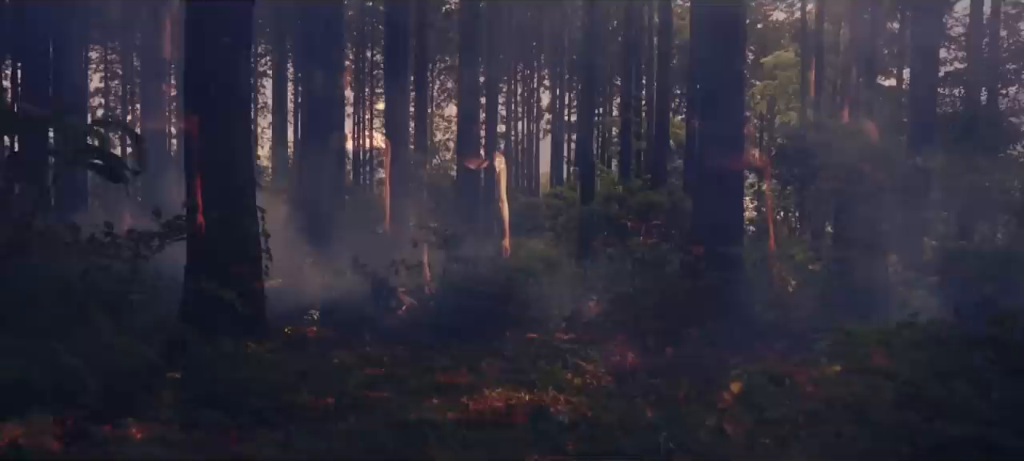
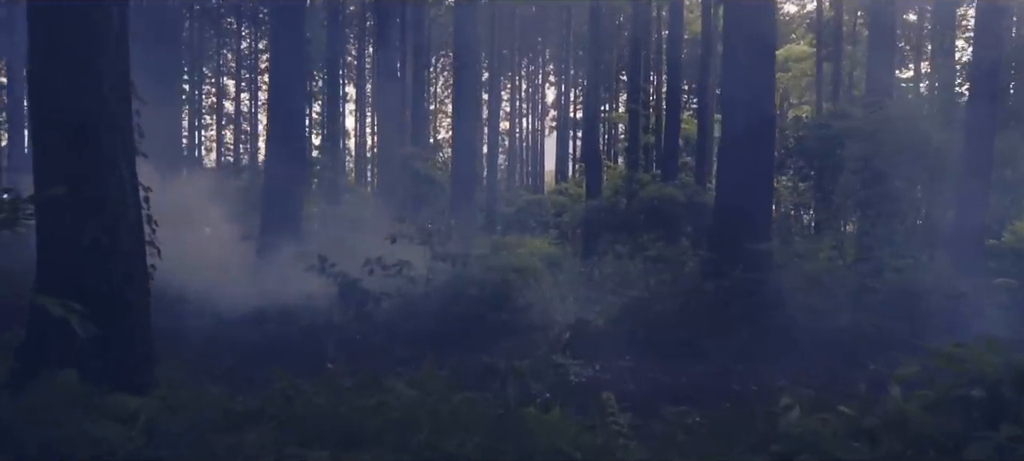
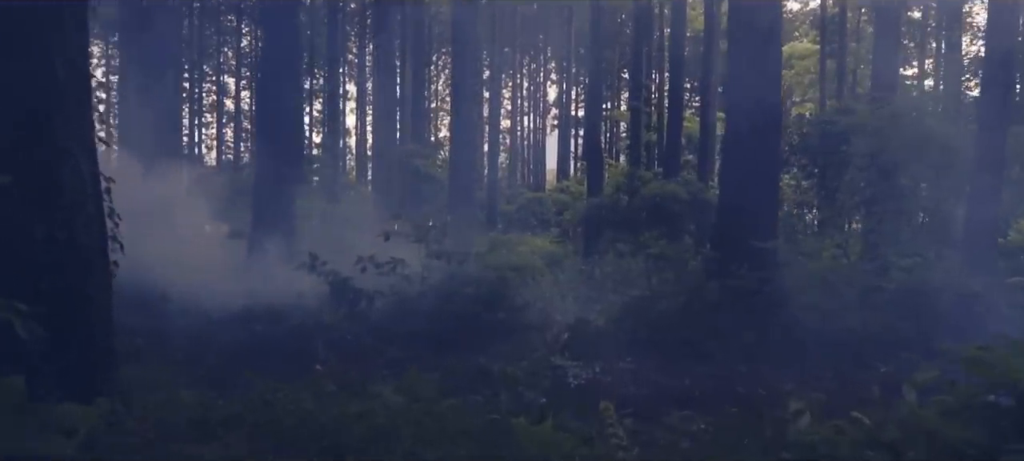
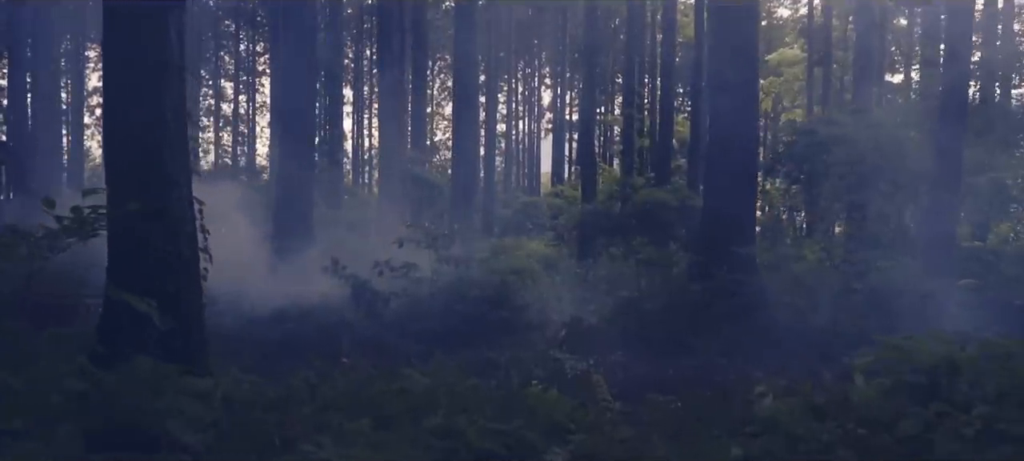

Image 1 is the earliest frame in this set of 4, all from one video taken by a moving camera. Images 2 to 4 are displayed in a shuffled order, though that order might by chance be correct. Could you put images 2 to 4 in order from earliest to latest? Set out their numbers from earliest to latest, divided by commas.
4, 2, 3
